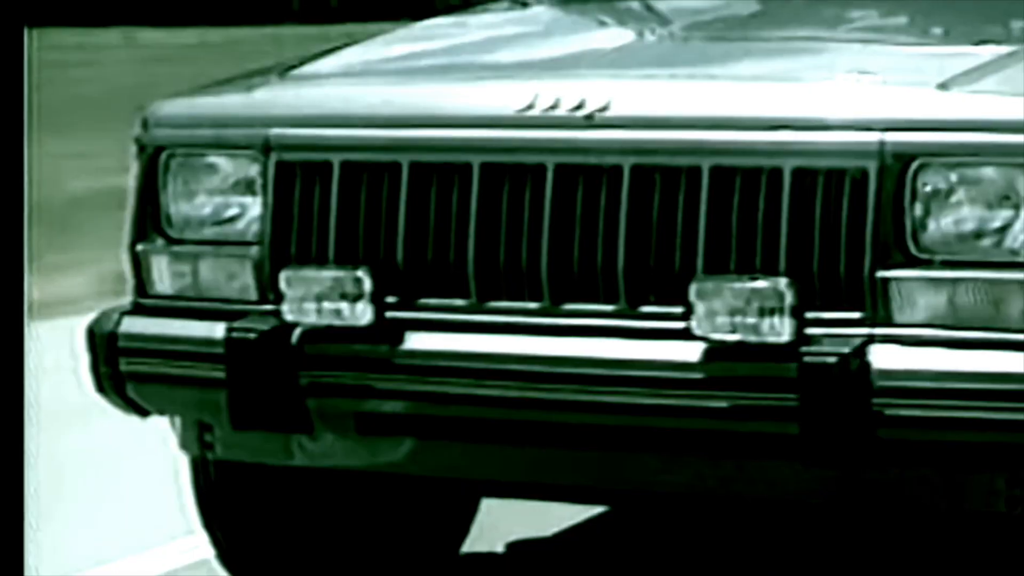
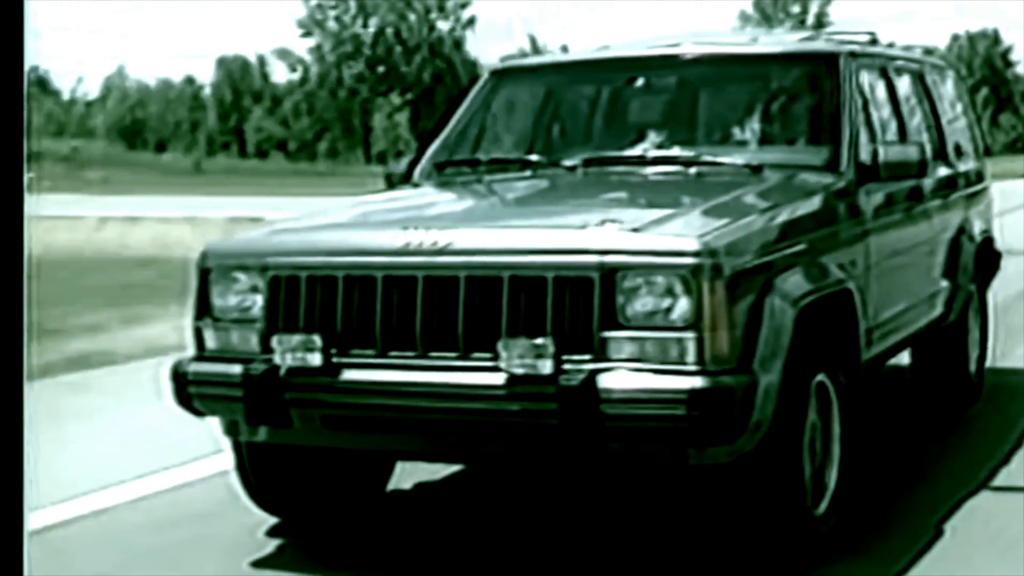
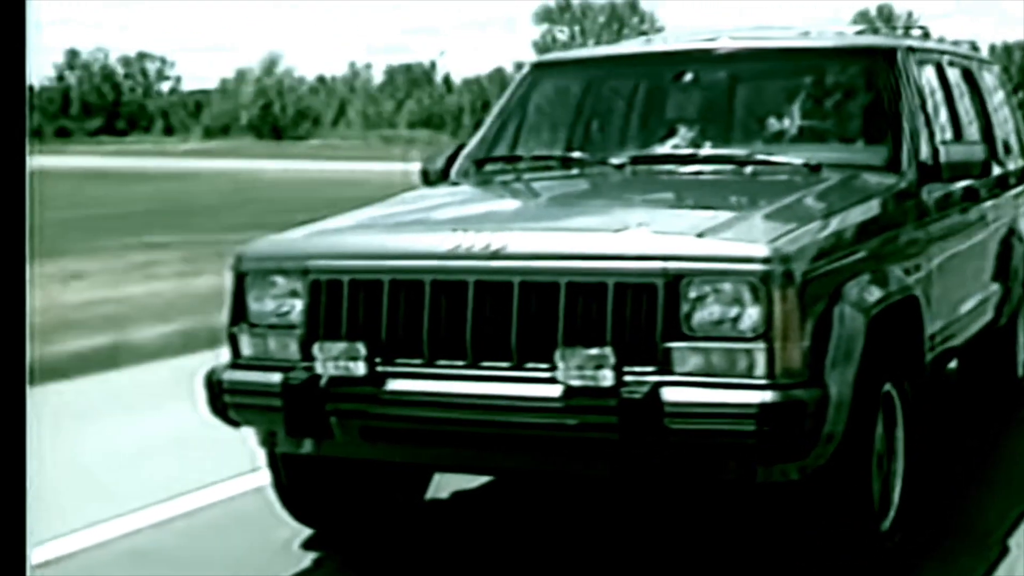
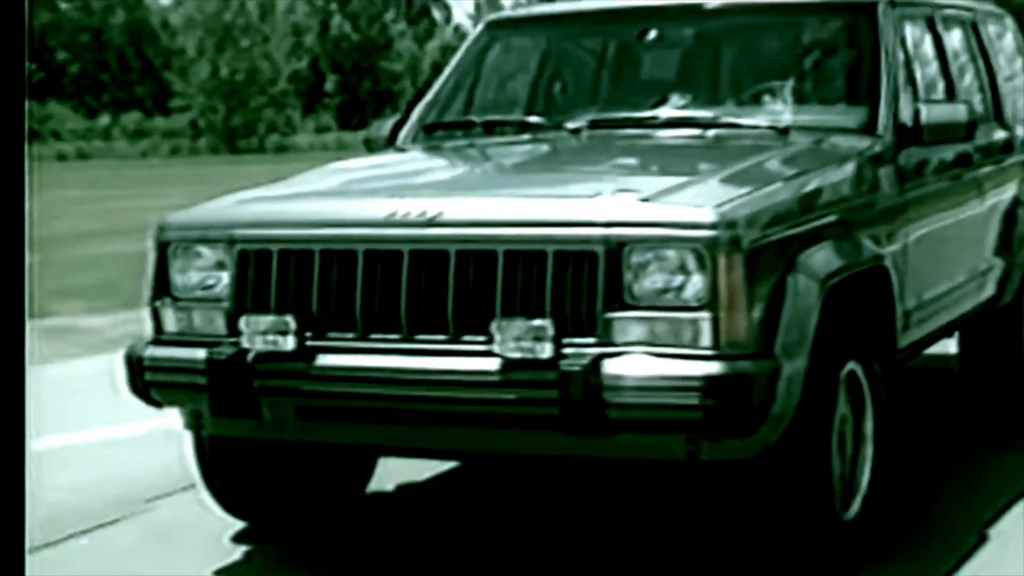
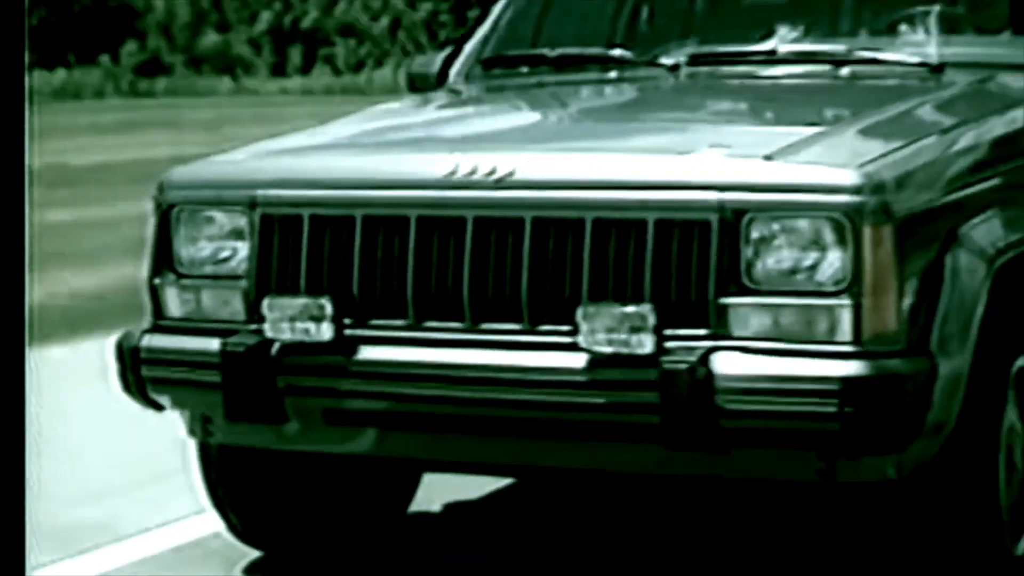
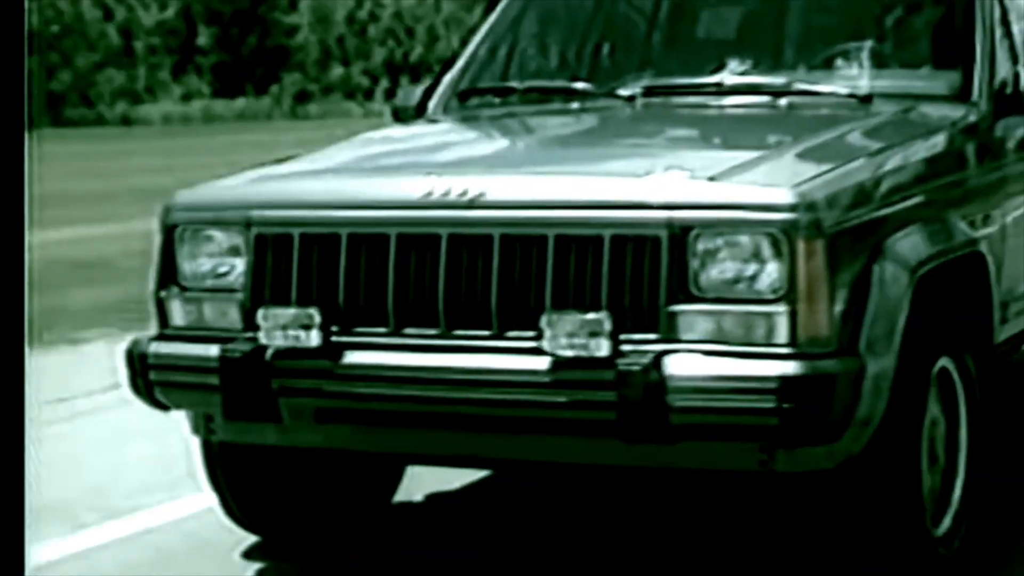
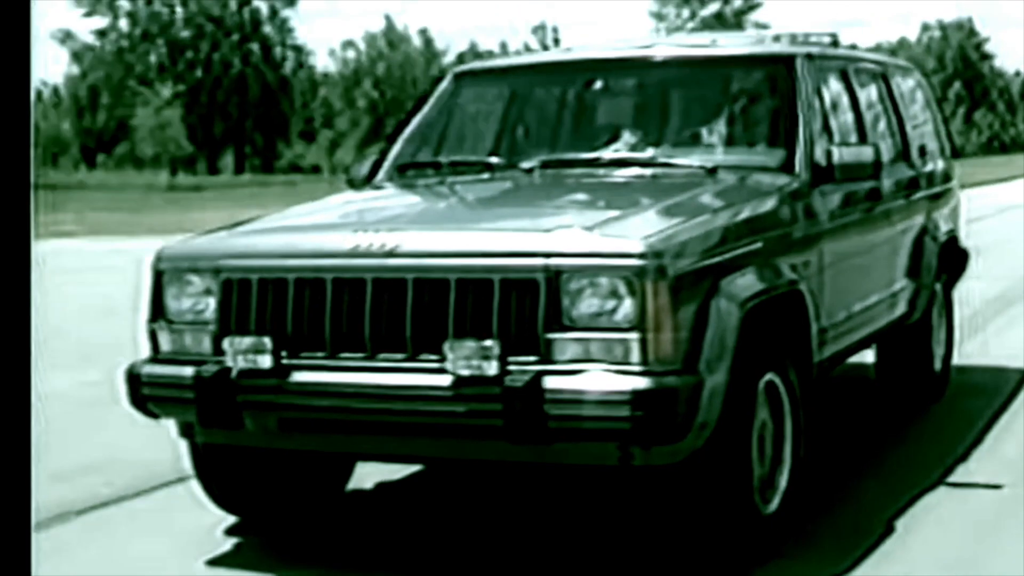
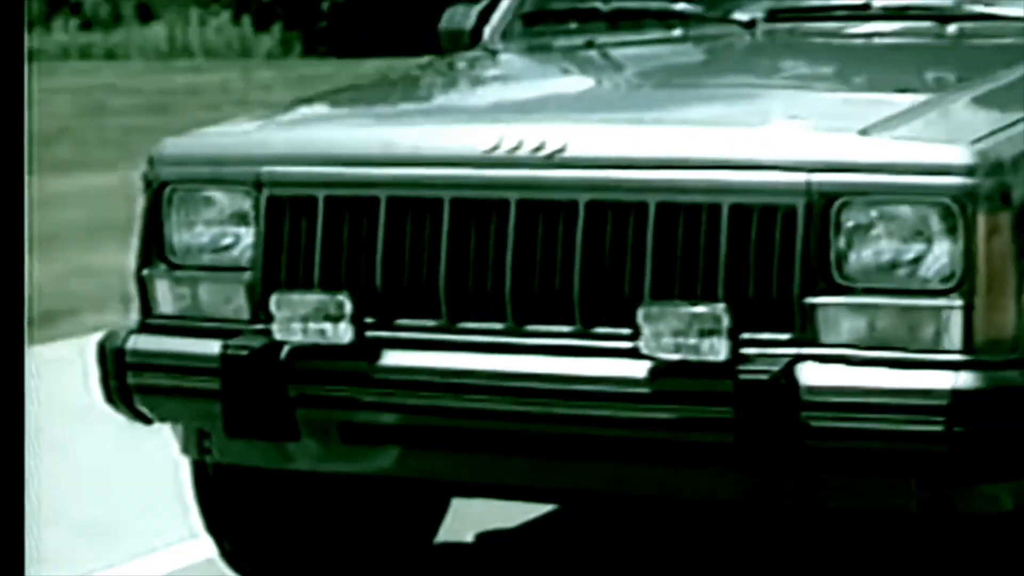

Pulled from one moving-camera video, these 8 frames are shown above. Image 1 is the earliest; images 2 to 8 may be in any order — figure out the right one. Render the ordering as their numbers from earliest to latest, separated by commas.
8, 5, 6, 4, 7, 2, 3
